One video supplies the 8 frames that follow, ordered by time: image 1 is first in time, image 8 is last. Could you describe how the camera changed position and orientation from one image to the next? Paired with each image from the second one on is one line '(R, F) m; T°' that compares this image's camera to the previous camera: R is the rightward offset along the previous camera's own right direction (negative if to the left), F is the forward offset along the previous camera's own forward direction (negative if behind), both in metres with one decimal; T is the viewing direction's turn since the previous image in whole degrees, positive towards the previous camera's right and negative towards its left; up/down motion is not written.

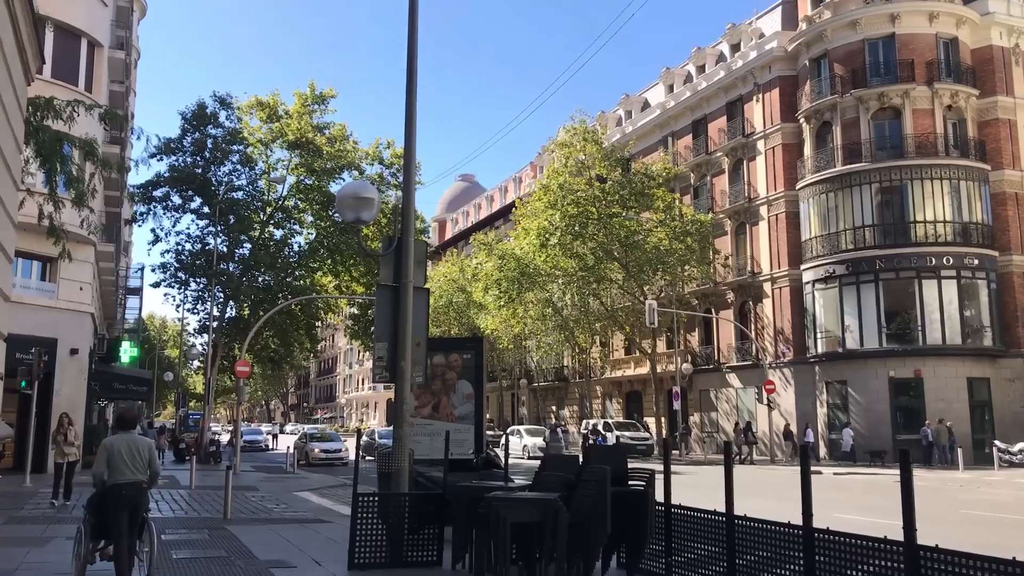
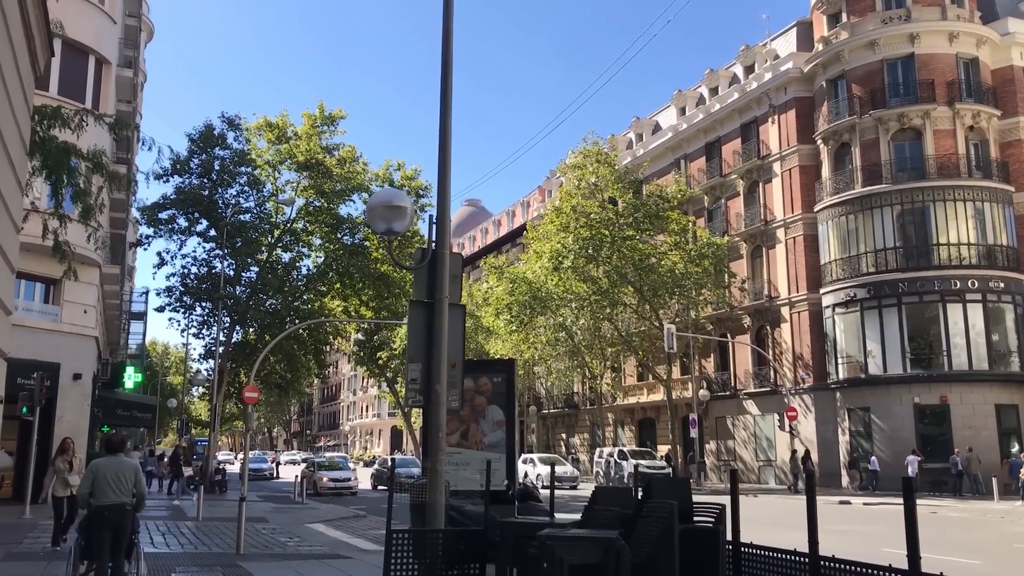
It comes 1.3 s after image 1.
(-0.4, +0.8) m; 0°
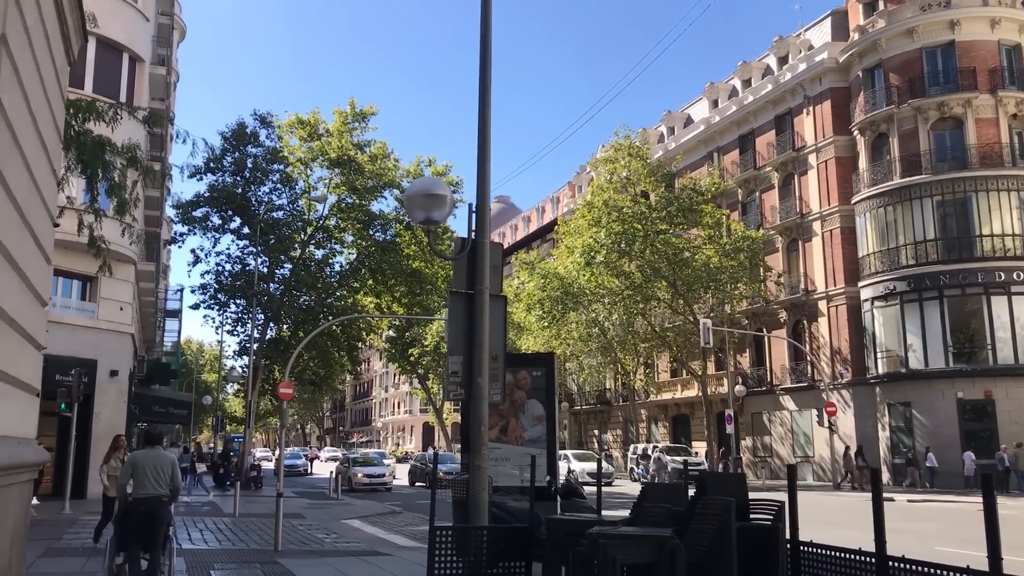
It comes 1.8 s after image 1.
(-0.1, +0.2) m; -2°
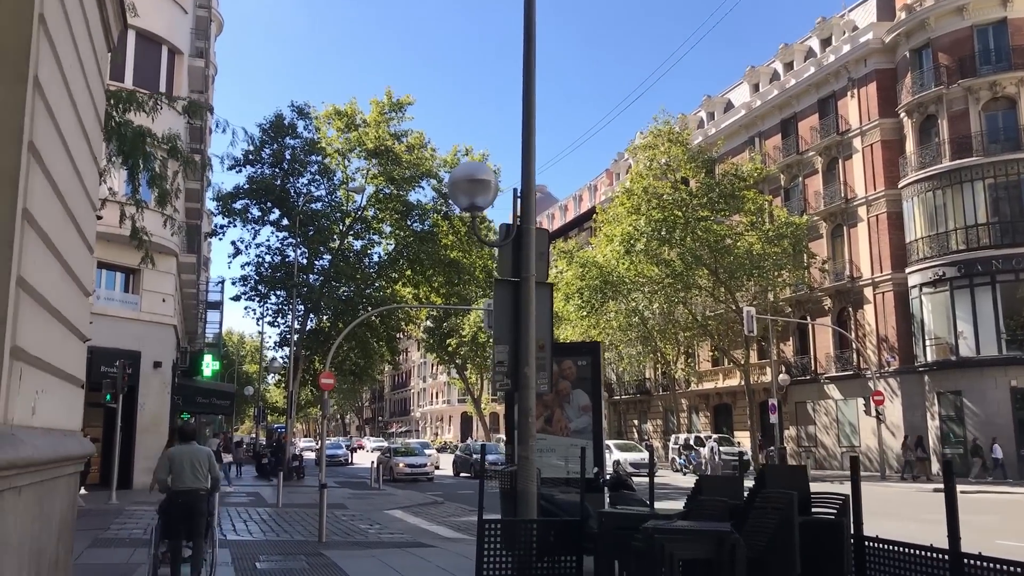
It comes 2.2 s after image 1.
(-0.1, +0.2) m; -3°
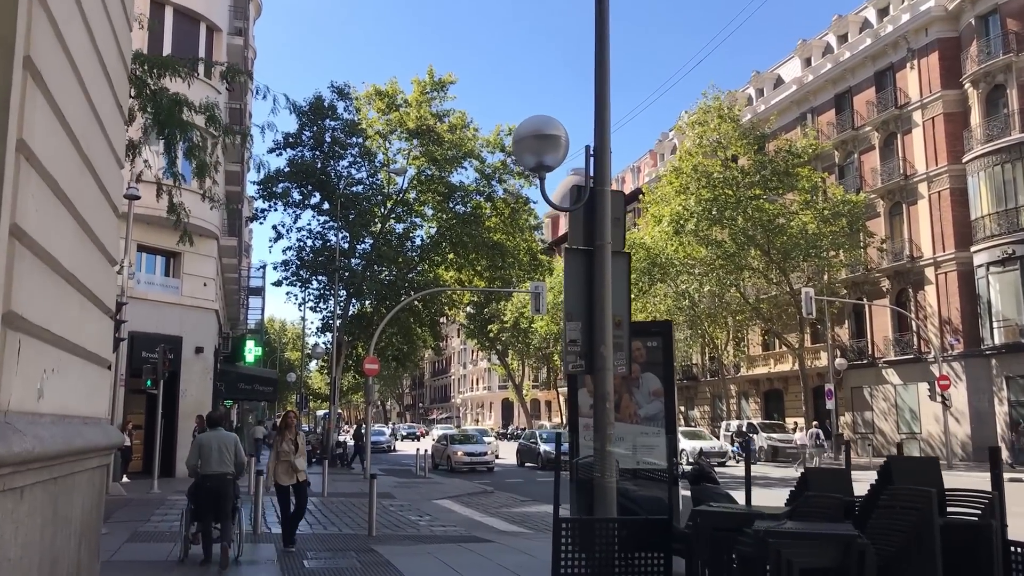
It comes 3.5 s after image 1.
(-0.3, +0.9) m; -3°
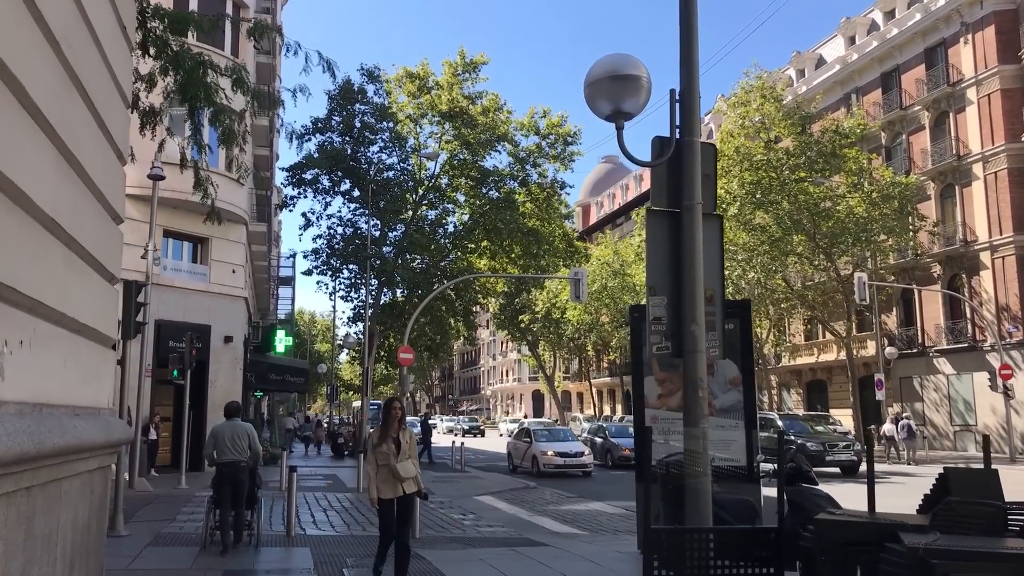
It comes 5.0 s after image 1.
(-0.4, +1.0) m; -2°
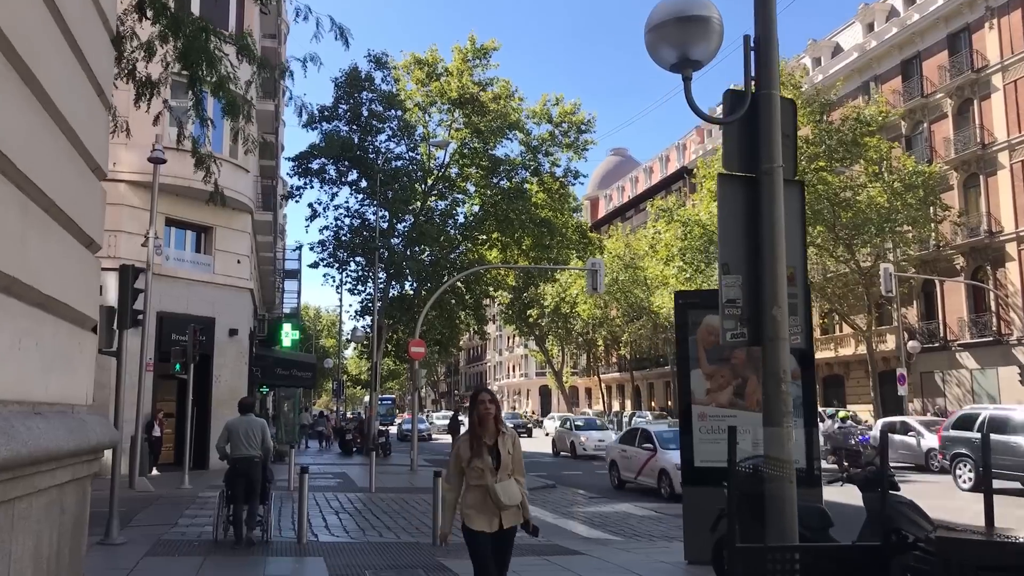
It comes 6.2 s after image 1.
(-0.3, +0.9) m; 0°
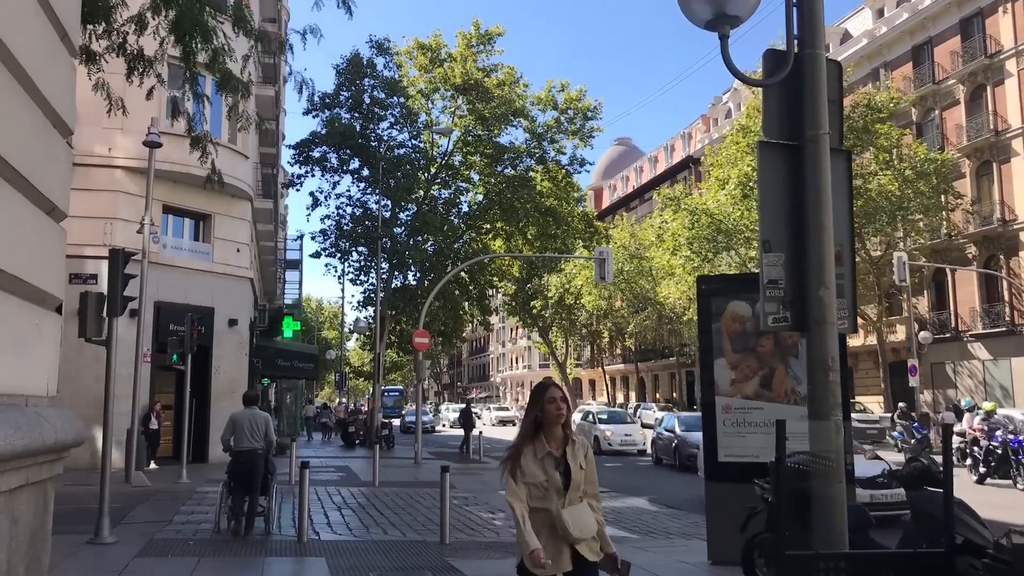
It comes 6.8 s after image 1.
(-0.1, +0.5) m; 0°
